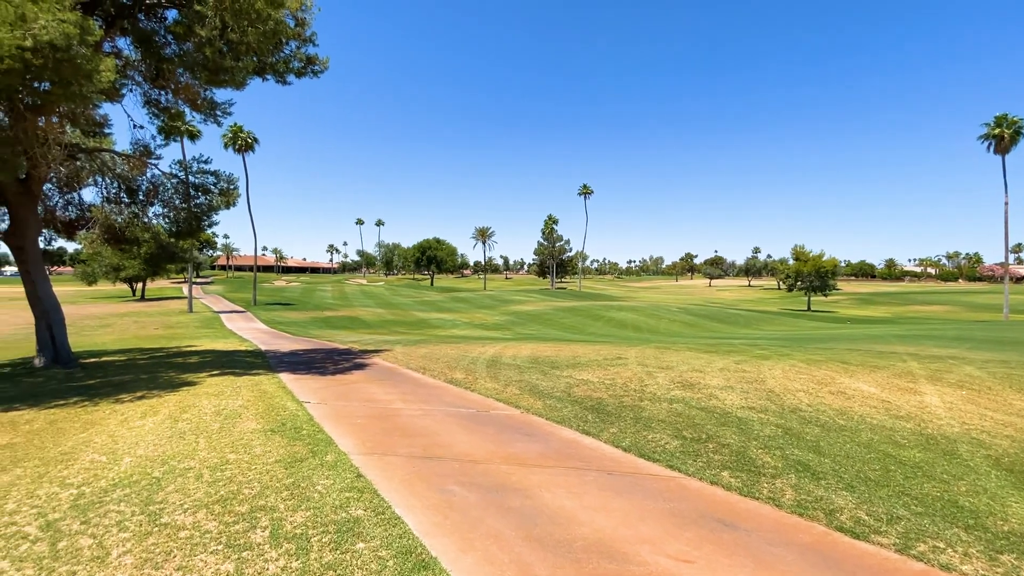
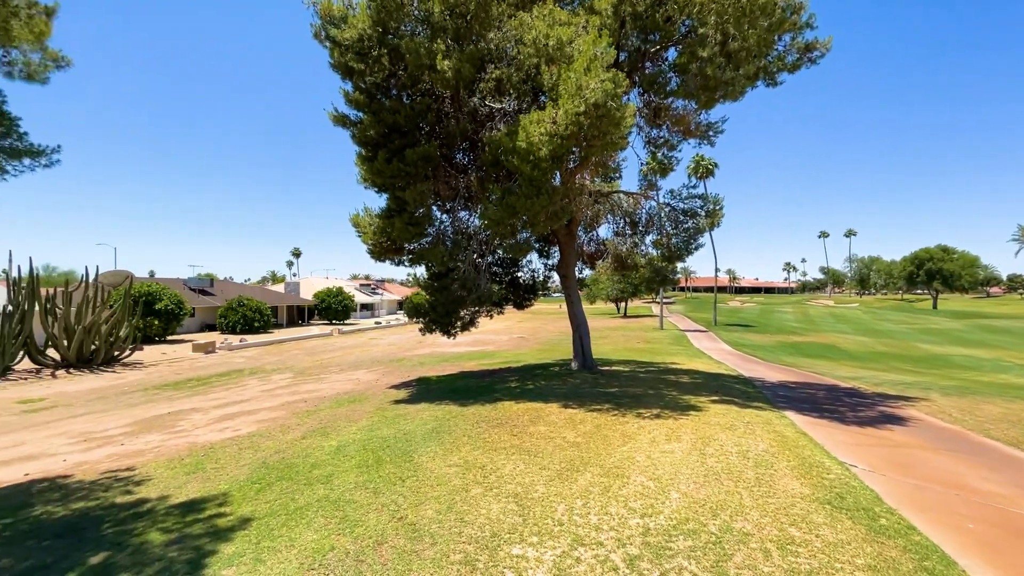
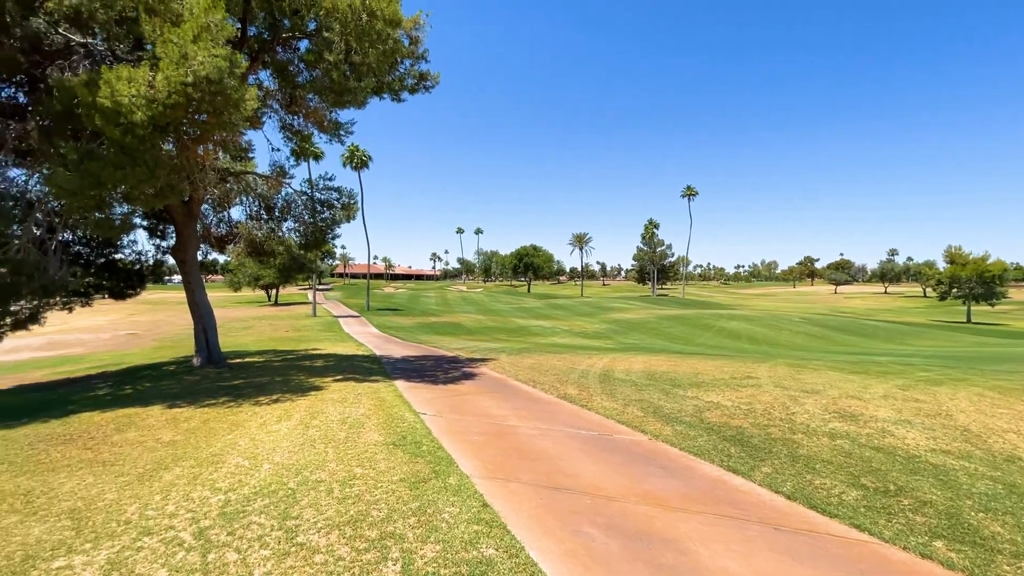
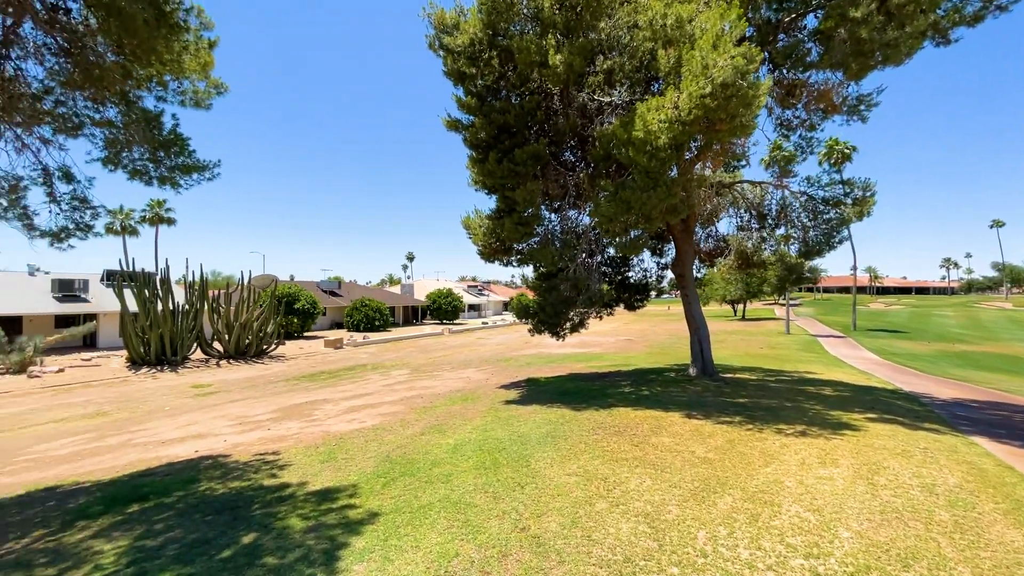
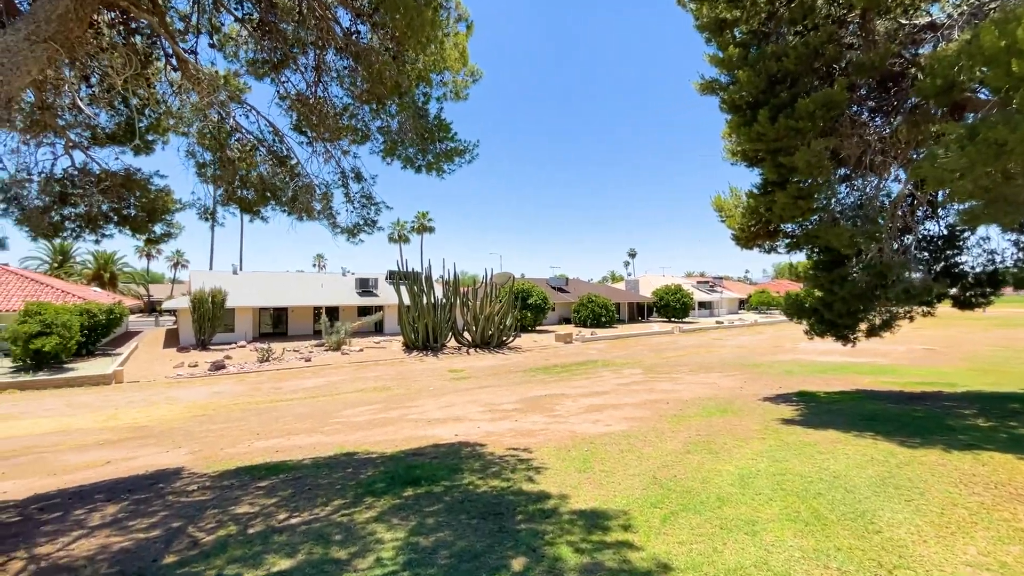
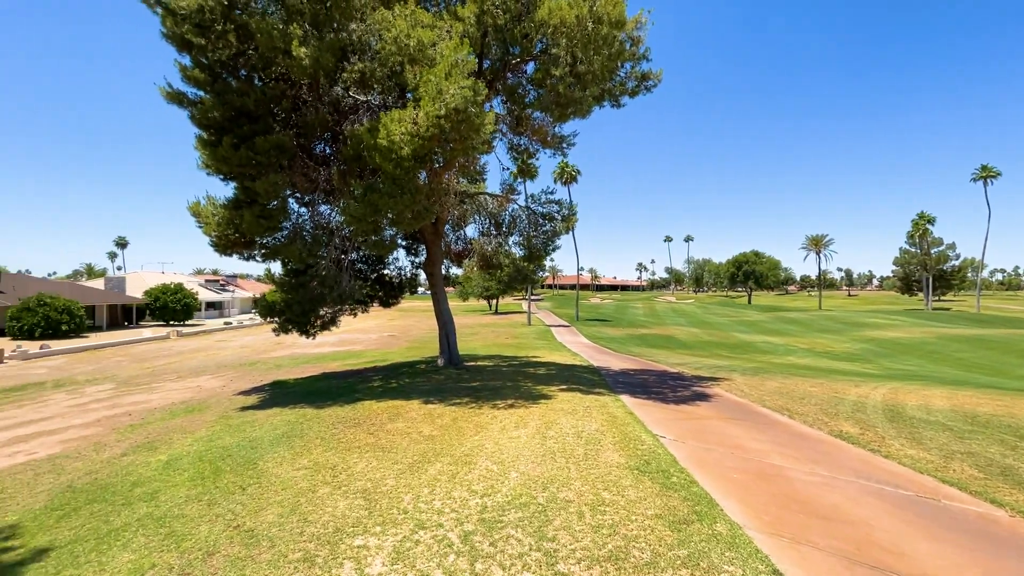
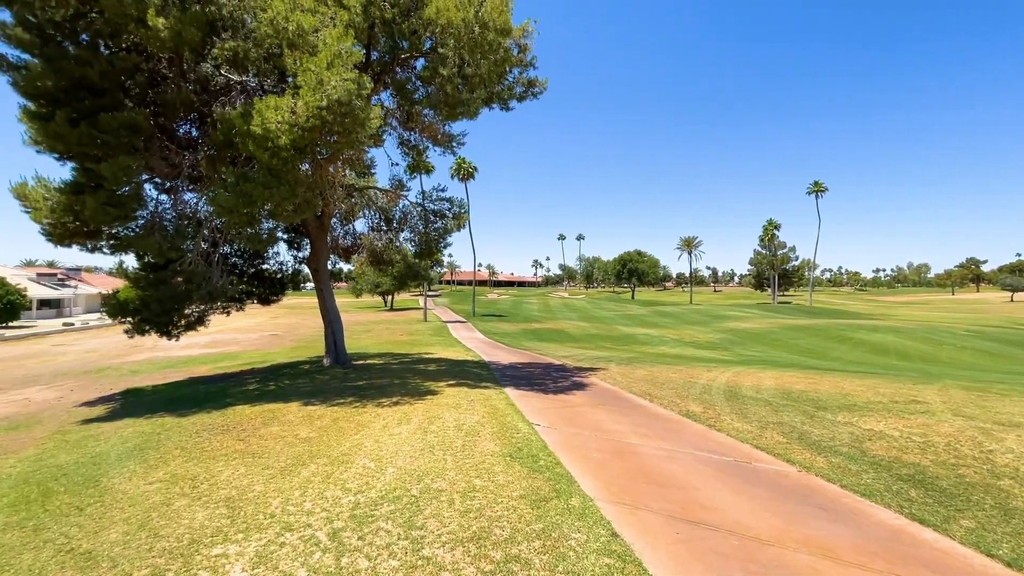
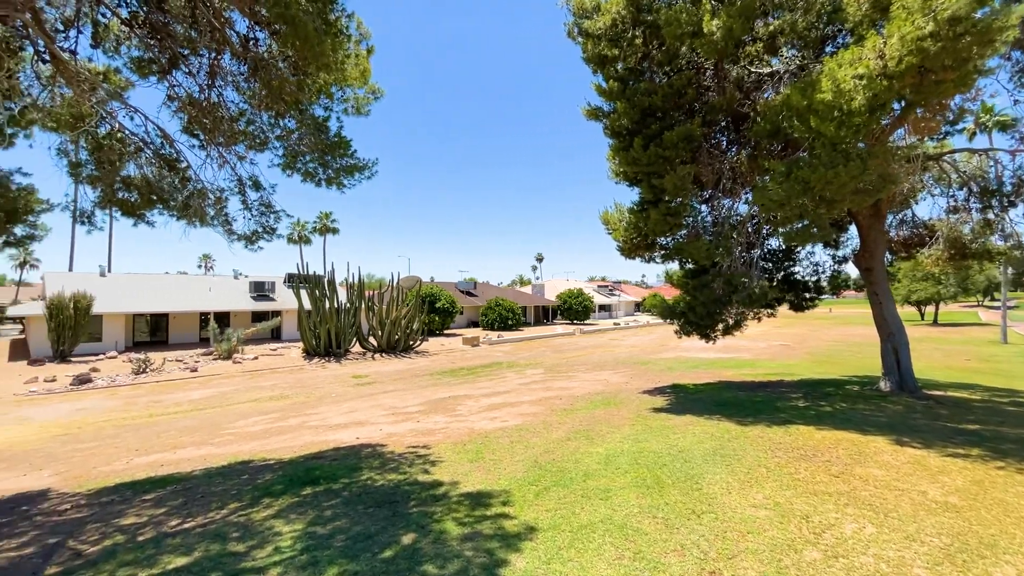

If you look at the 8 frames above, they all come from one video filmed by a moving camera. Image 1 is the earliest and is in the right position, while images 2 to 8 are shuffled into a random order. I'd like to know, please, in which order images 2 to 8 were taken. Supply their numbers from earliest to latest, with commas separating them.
3, 7, 6, 2, 4, 8, 5
